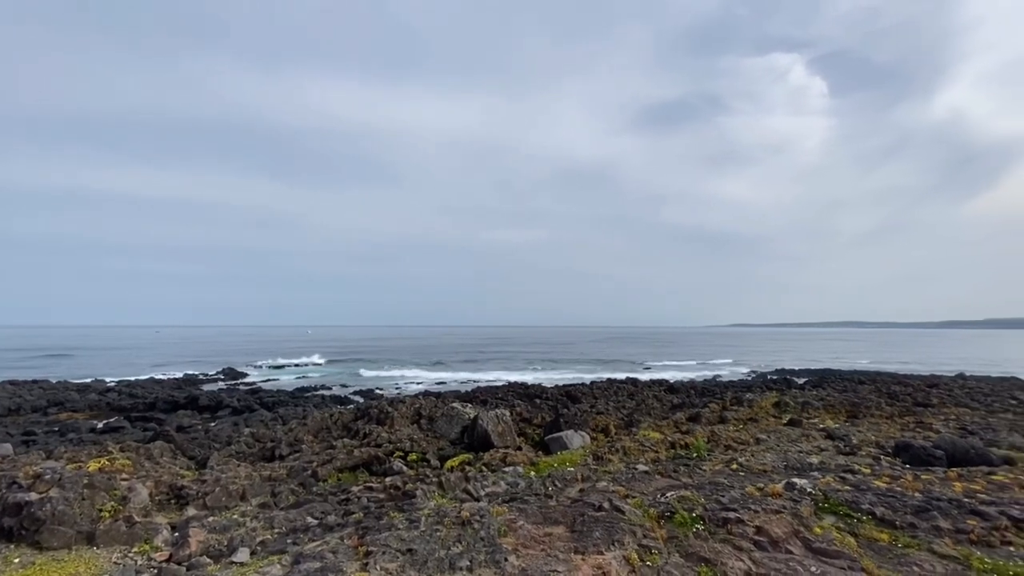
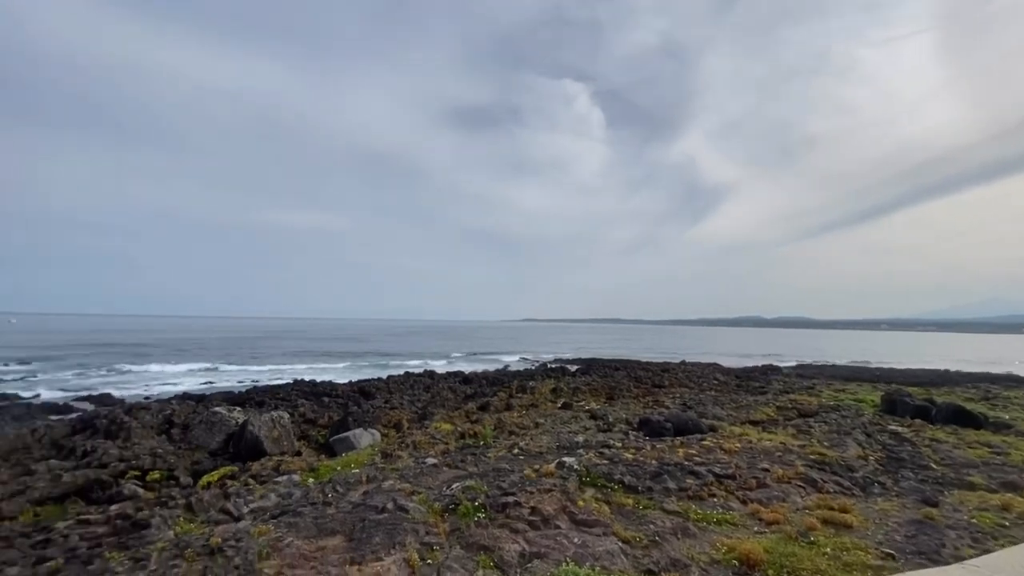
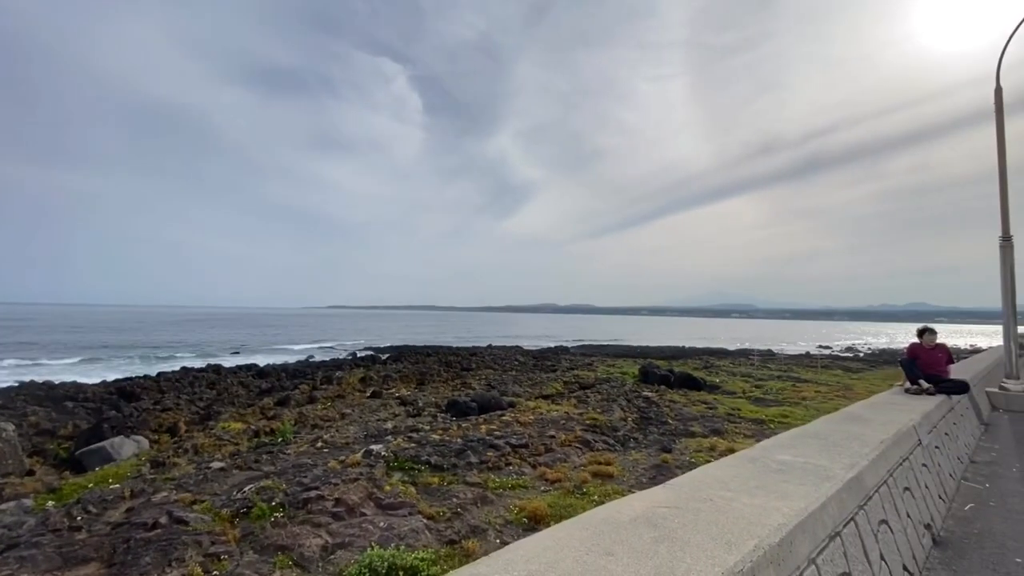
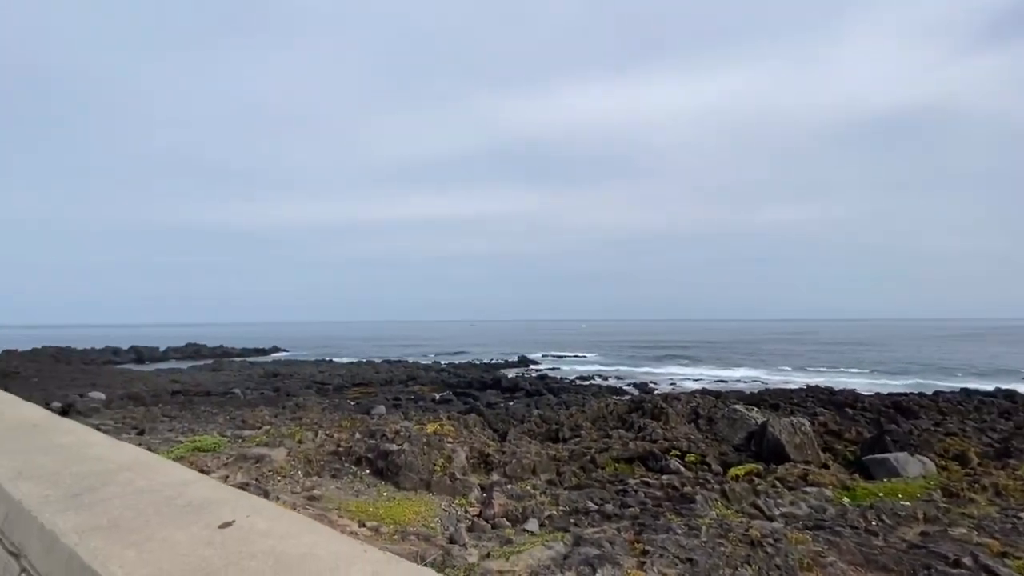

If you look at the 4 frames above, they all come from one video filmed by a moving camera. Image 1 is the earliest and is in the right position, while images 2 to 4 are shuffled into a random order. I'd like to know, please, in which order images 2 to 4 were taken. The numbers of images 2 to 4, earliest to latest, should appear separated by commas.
3, 2, 4
